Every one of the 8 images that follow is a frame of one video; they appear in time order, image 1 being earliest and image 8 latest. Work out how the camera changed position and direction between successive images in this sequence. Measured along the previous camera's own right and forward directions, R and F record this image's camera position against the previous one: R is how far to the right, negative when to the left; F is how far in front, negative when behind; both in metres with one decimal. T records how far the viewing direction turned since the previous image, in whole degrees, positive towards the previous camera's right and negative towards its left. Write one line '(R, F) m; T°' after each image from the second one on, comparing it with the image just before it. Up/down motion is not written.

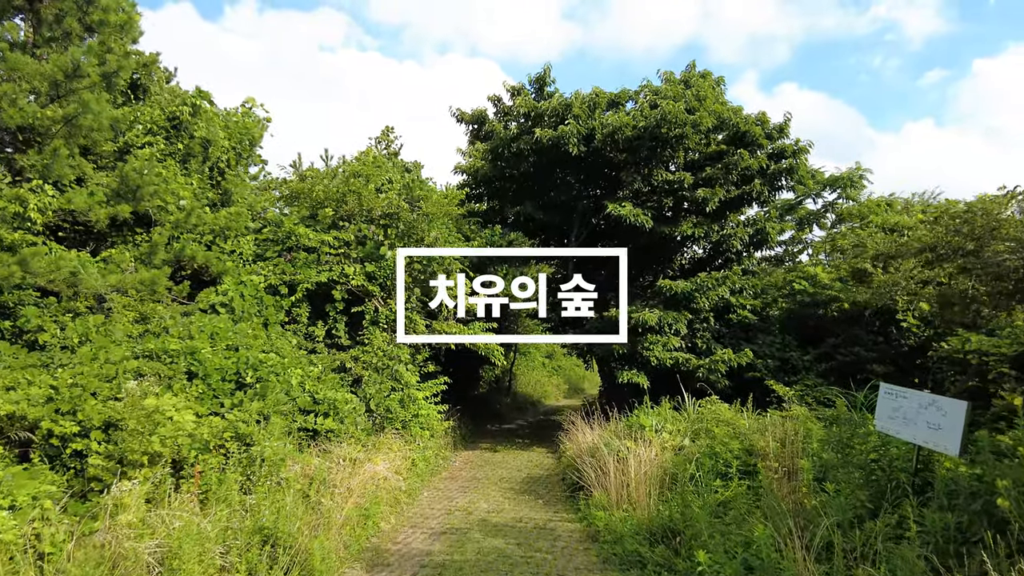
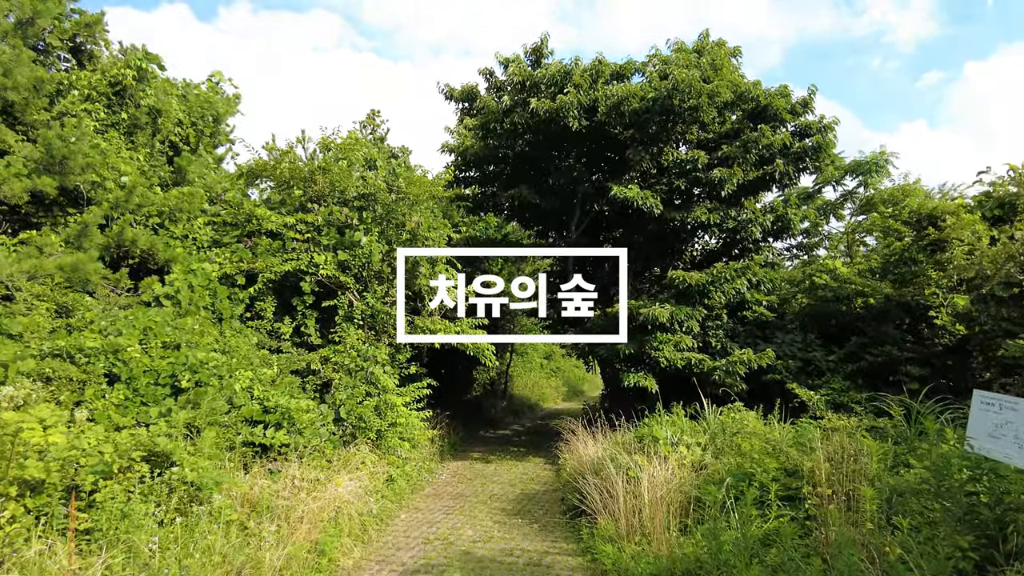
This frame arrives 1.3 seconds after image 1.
(+0.1, +0.9) m; 0°
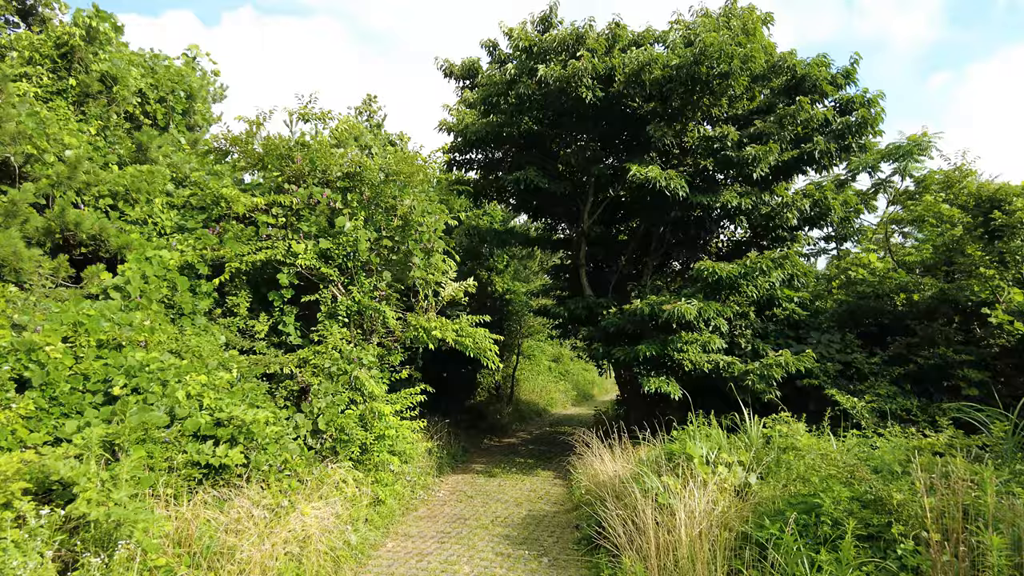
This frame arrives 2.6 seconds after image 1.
(0.0, +0.8) m; -1°
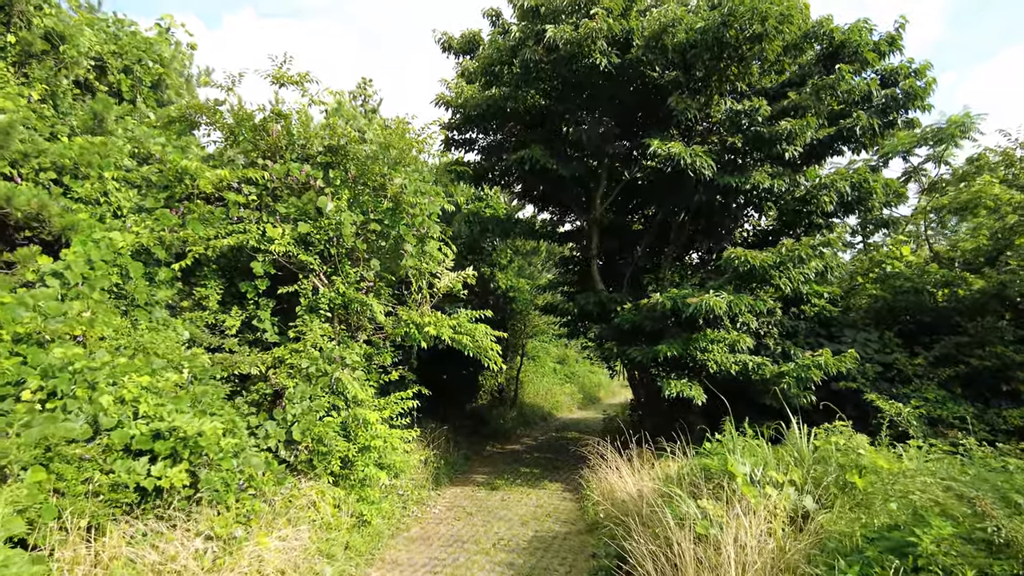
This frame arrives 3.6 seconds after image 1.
(0.0, +0.7) m; 0°
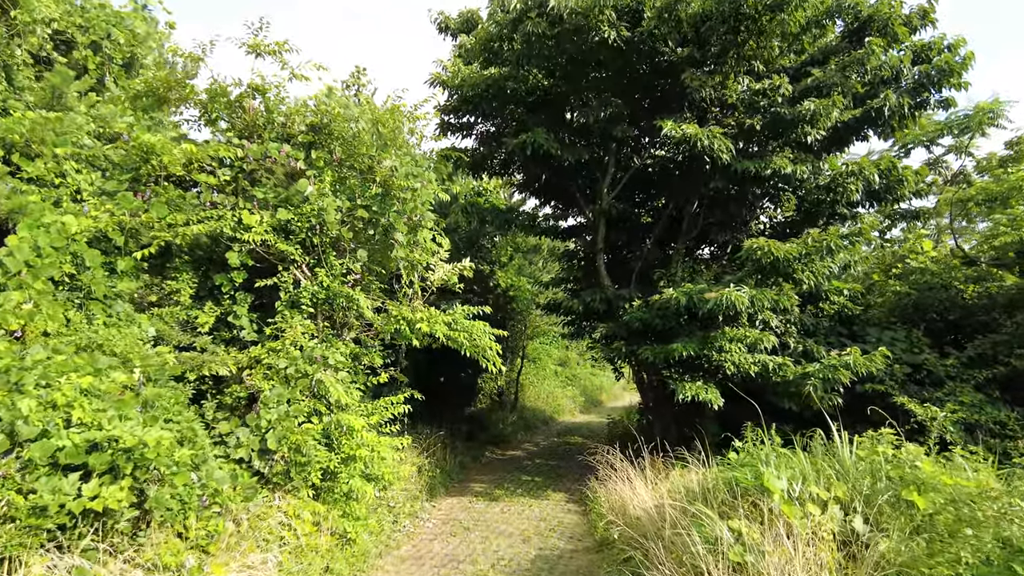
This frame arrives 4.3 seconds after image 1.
(0.0, +0.5) m; 0°
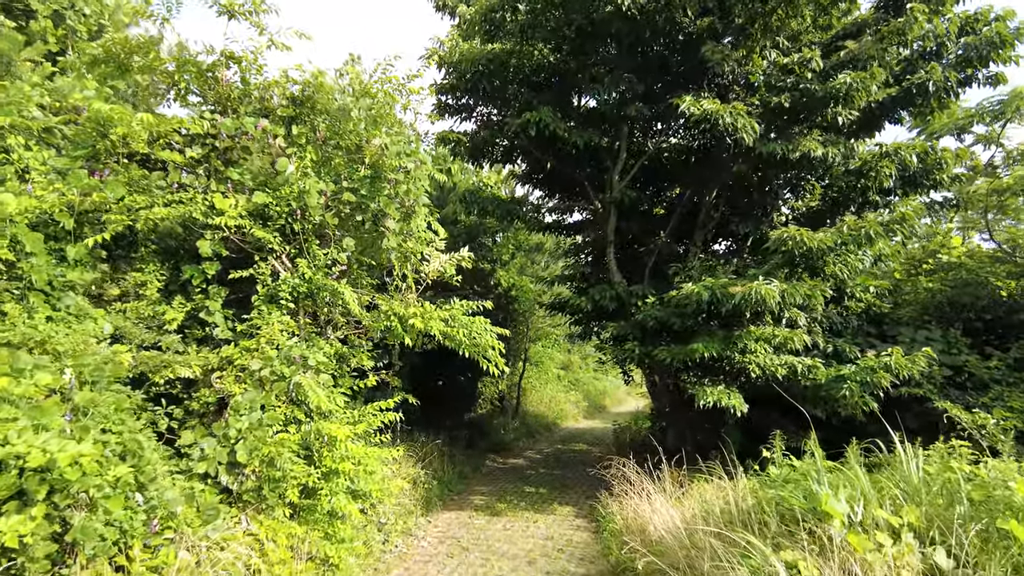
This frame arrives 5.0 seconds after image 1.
(0.0, +0.5) m; 0°
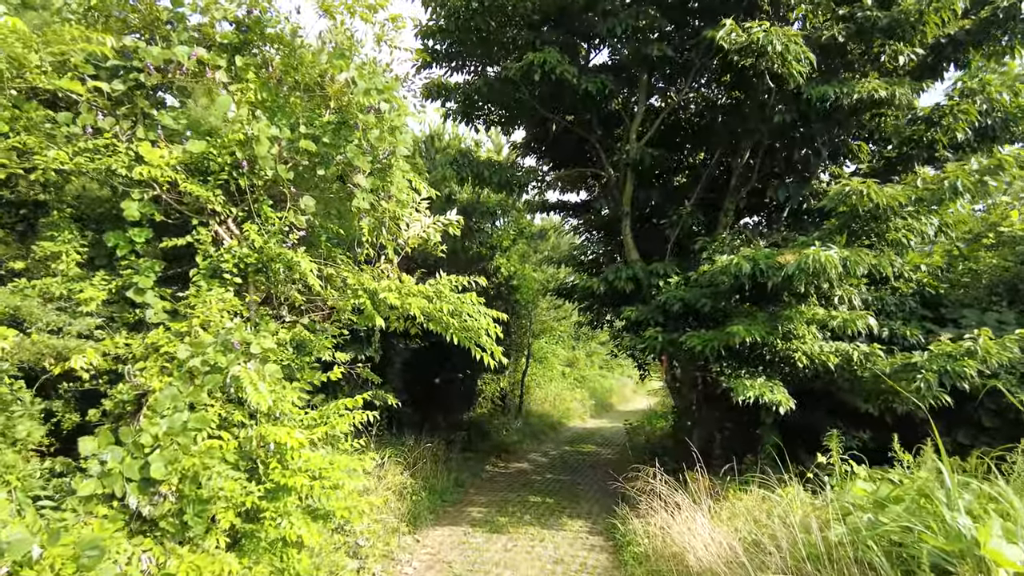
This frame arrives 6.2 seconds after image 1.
(0.0, +0.8) m; 0°
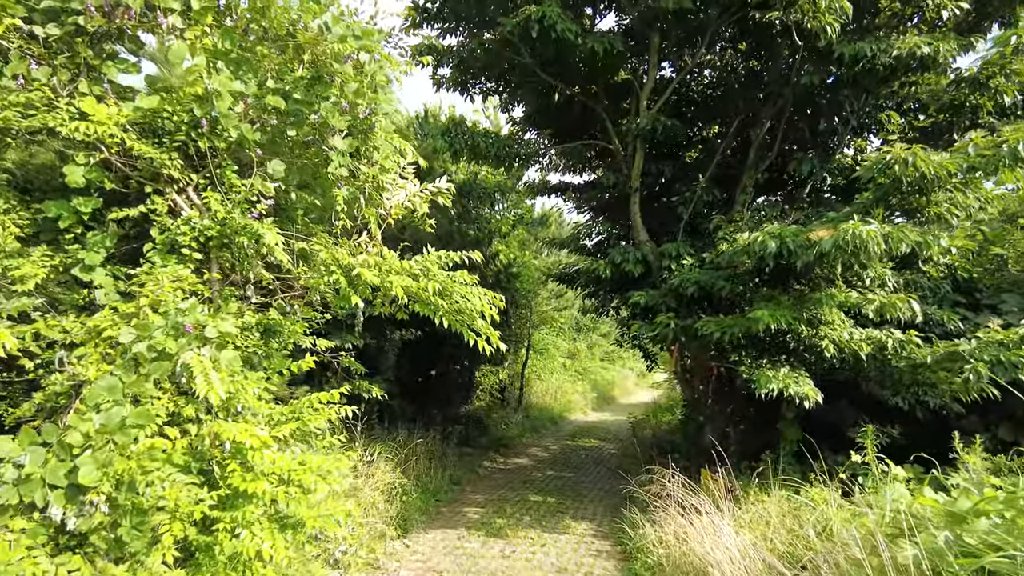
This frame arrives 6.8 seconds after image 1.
(0.0, +0.4) m; 0°
